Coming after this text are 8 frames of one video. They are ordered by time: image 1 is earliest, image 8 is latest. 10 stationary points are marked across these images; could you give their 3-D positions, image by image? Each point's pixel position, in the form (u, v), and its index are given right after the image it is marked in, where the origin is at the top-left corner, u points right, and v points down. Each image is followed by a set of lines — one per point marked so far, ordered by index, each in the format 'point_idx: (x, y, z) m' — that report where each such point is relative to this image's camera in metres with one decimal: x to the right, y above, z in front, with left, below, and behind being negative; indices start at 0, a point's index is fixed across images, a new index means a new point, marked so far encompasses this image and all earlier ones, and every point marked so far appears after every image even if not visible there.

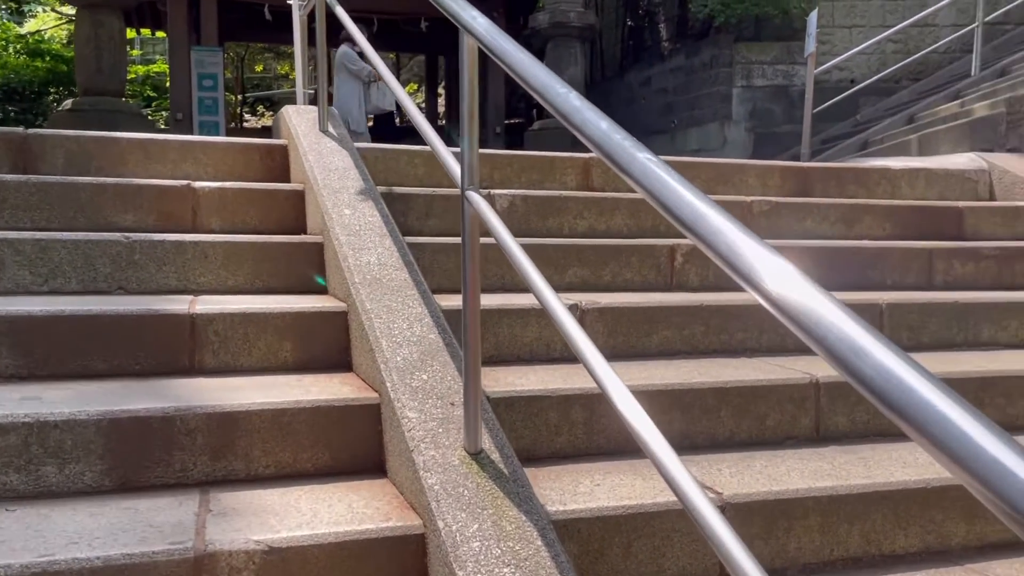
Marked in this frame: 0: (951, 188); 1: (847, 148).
0: (+2.4, +0.6, +4.7) m
1: (+3.4, +1.4, +8.7) m
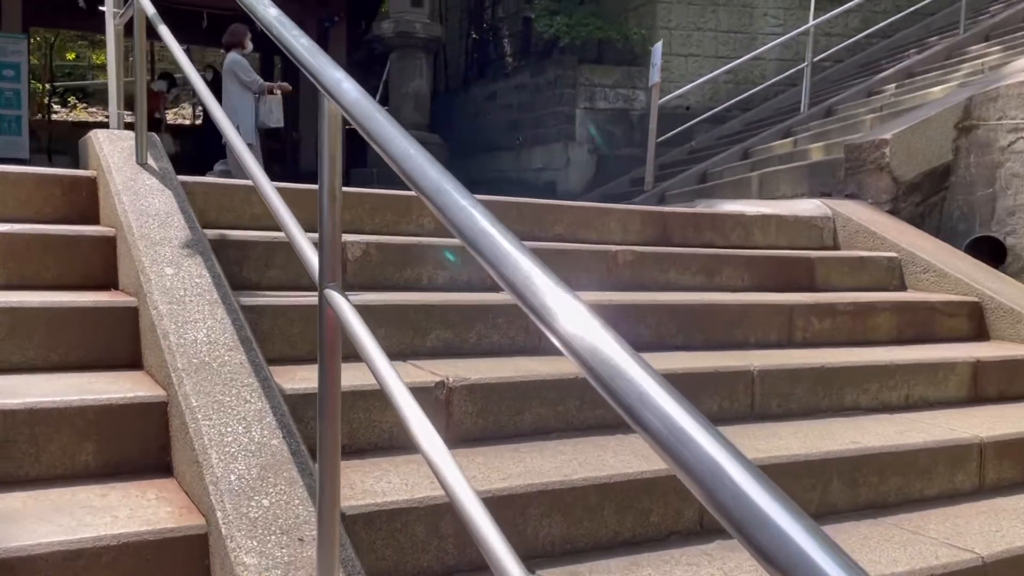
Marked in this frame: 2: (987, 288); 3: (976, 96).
0: (+1.6, +0.3, +4.8) m
1: (+1.8, +1.1, +8.9) m
2: (+2.3, 0.0, +4.2) m
3: (+2.7, +1.1, +5.1) m
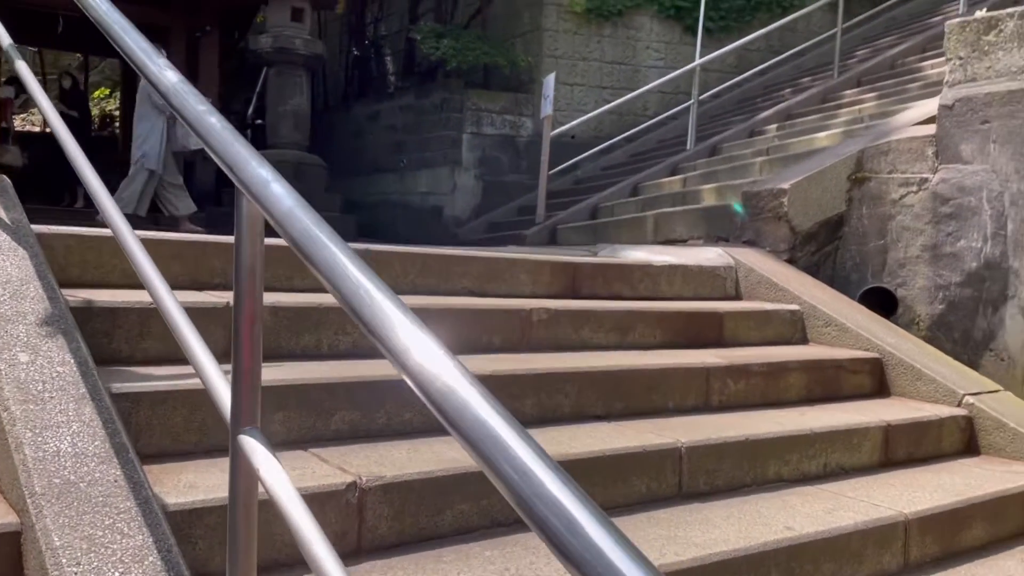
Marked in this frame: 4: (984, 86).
0: (+1.1, 0.0, +4.7) m
1: (+0.7, +0.8, +8.8) m
2: (+1.9, -0.3, +4.3) m
3: (+2.2, +0.8, +5.2) m
4: (+2.6, +1.1, +4.7) m
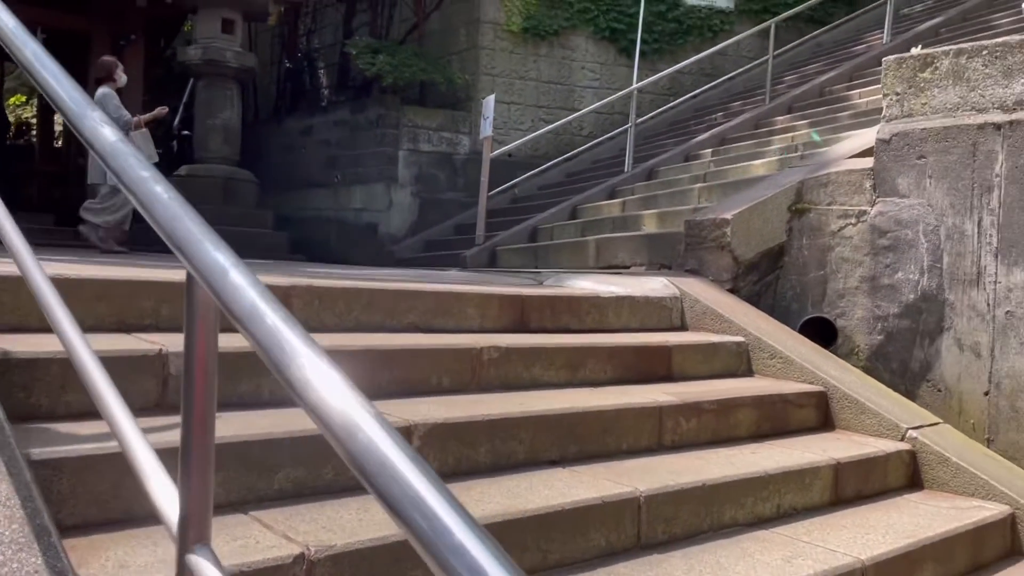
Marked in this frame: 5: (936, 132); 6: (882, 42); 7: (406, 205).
0: (+0.8, -0.2, +4.7) m
1: (+0.1, +0.6, +8.7) m
2: (+1.6, -0.4, +4.3) m
3: (+1.8, +0.7, +5.3) m
4: (+2.3, +0.9, +4.8) m
5: (+2.3, +0.9, +4.7) m
6: (+5.0, +3.3, +11.5) m
7: (-1.5, +1.2, +12.4) m
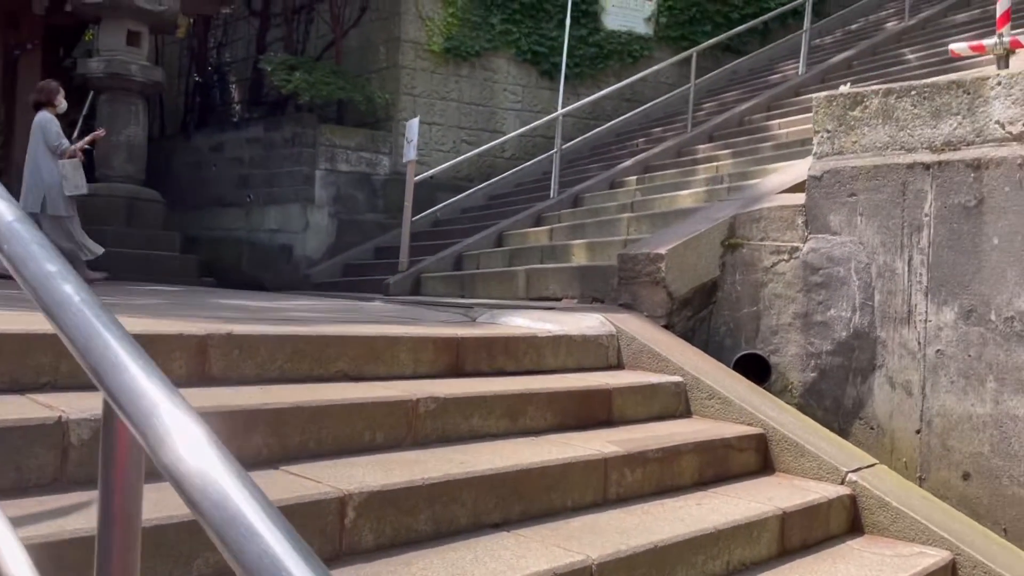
0: (+0.4, -0.4, +4.6) m
1: (-0.7, +0.3, +8.5) m
2: (+1.3, -0.6, +4.2) m
3: (+1.4, +0.4, +5.2) m
4: (+1.9, +0.7, +4.8) m
5: (+2.0, +0.7, +4.8) m
6: (+3.9, +3.0, +11.8) m
7: (-2.6, +0.9, +12.0) m
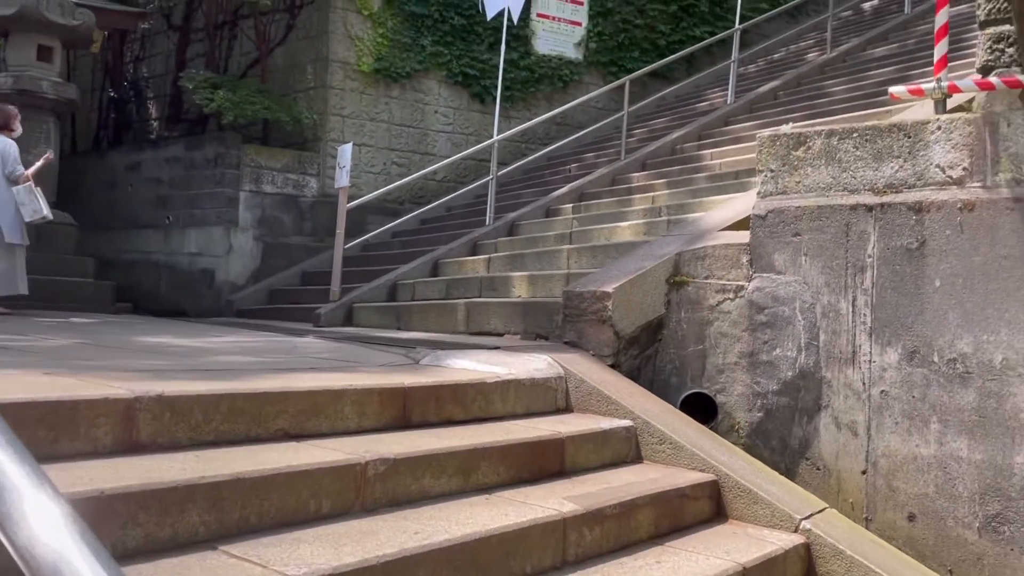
0: (+0.1, -0.6, +4.4) m
1: (-1.3, 0.0, +8.3) m
2: (+1.0, -0.9, +4.2) m
3: (+1.0, +0.2, +5.2) m
4: (+1.6, +0.5, +4.9) m
5: (+1.7, +0.4, +4.8) m
6: (+3.0, +2.6, +12.0) m
7: (-3.6, +0.5, +11.6) m
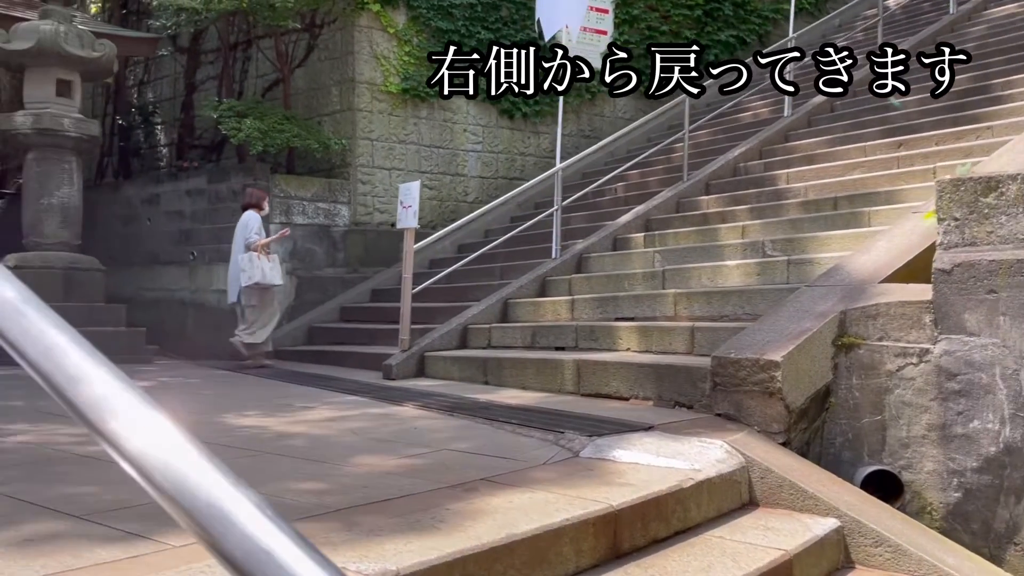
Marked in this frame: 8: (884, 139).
0: (+1.0, -0.9, +3.9) m
1: (-0.6, -0.4, +7.7) m
2: (+1.9, -1.2, +3.6) m
3: (+1.8, -0.1, +4.6) m
4: (+2.4, +0.2, +4.3) m
5: (+2.5, +0.1, +4.2) m
6: (+3.5, +2.4, +11.5) m
7: (-2.9, 0.0, +11.0) m
8: (+3.8, +1.5, +8.7) m
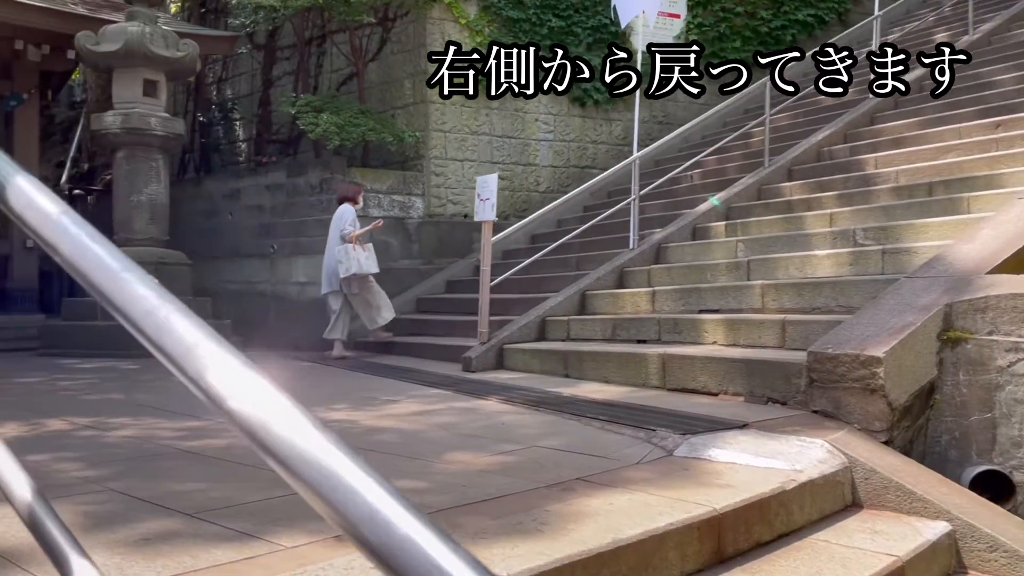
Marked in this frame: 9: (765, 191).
0: (+1.4, -0.9, +3.7) m
1: (+0.1, -0.4, +7.6) m
2: (+2.3, -1.2, +3.4) m
3: (+2.3, -0.1, +4.4) m
4: (+2.8, +0.2, +4.1) m
5: (+2.9, +0.2, +4.0) m
6: (+4.5, +2.5, +11.1) m
7: (-2.0, +0.1, +11.1) m
8: (+4.5, +1.6, +8.3) m
9: (+2.7, +1.0, +8.9) m
